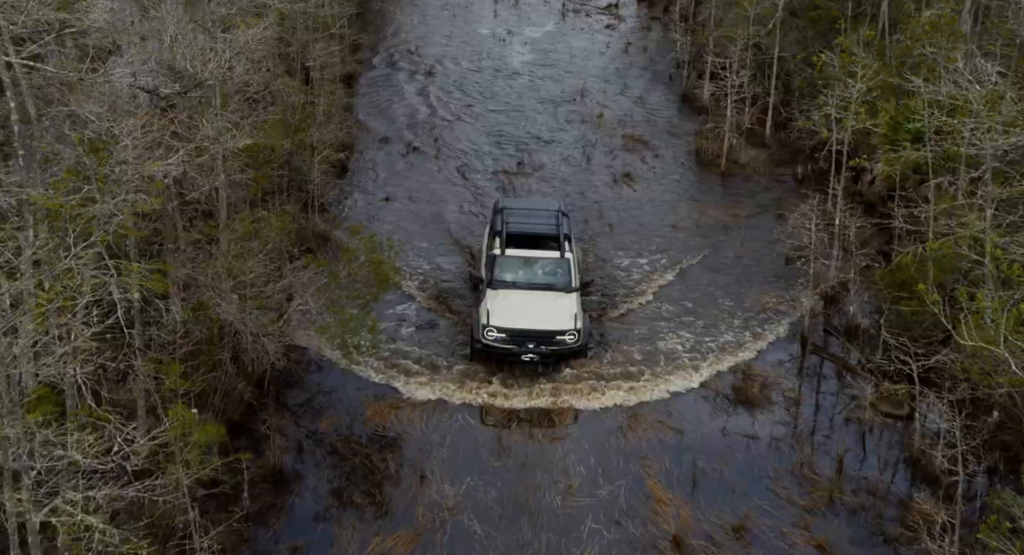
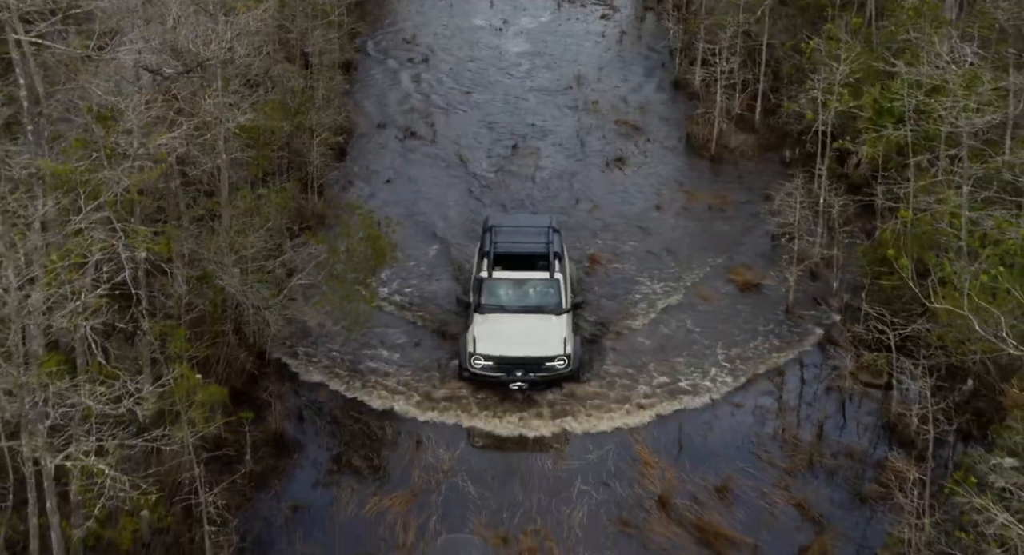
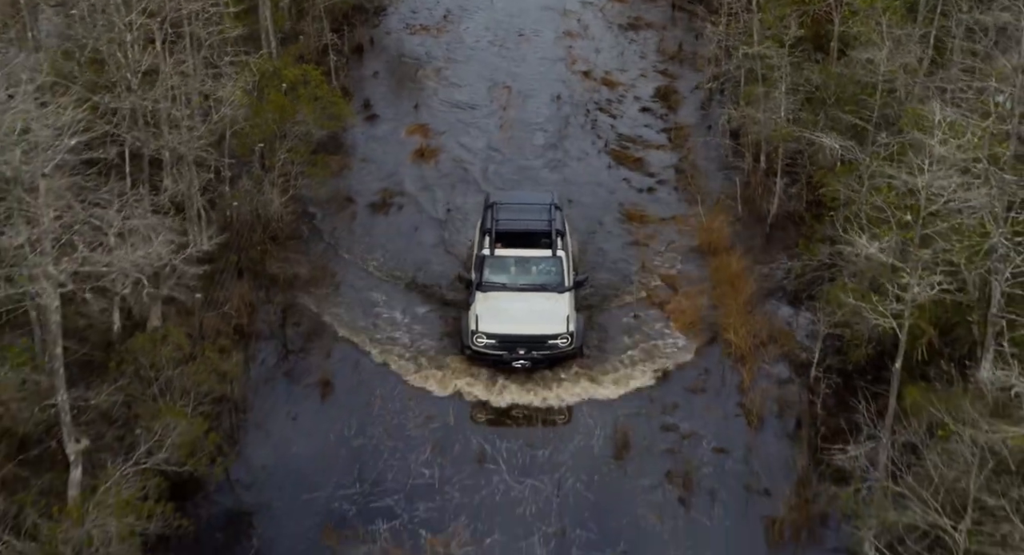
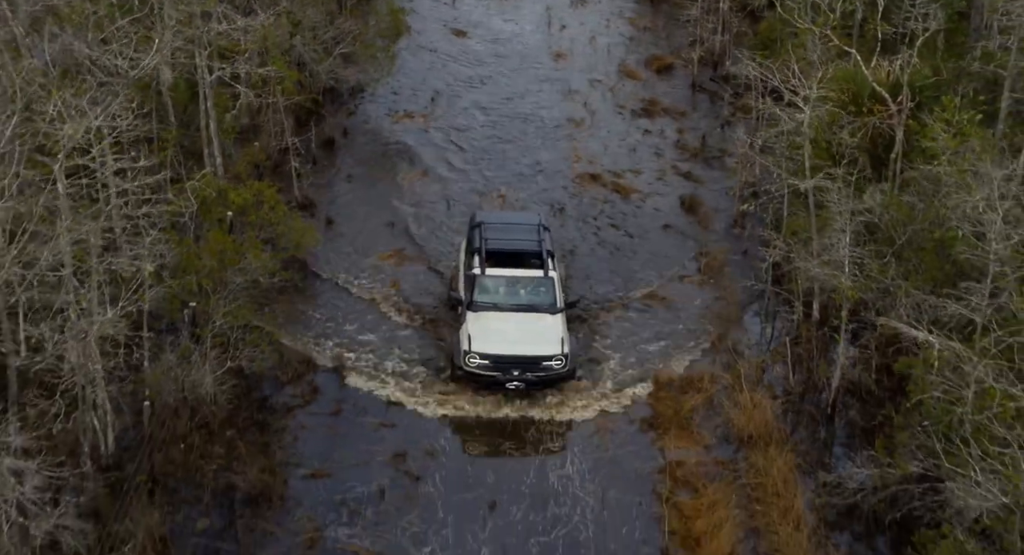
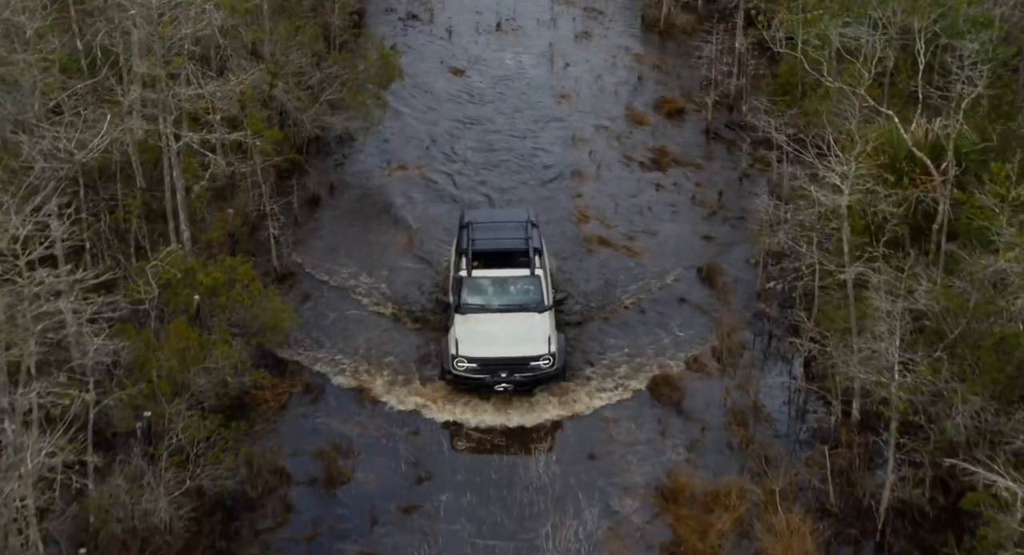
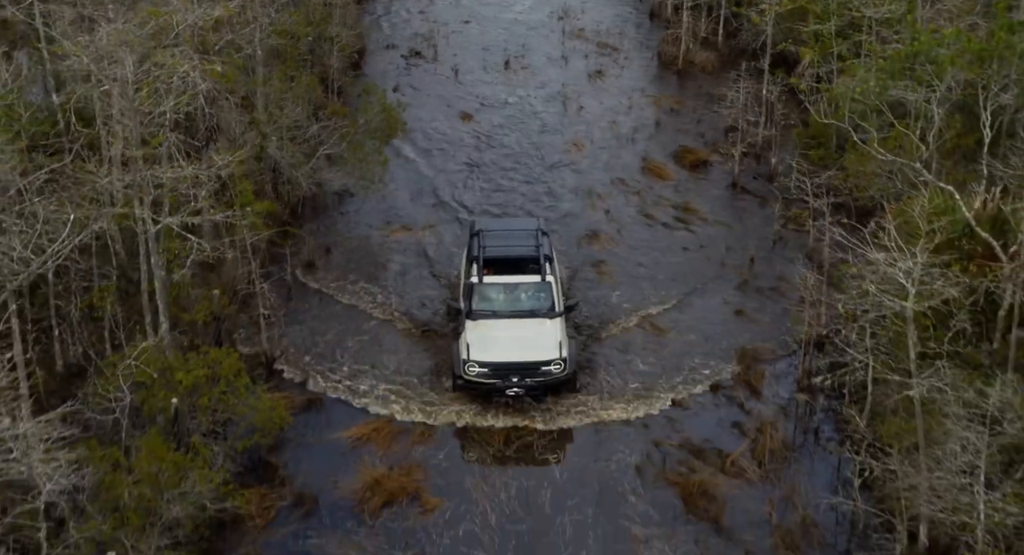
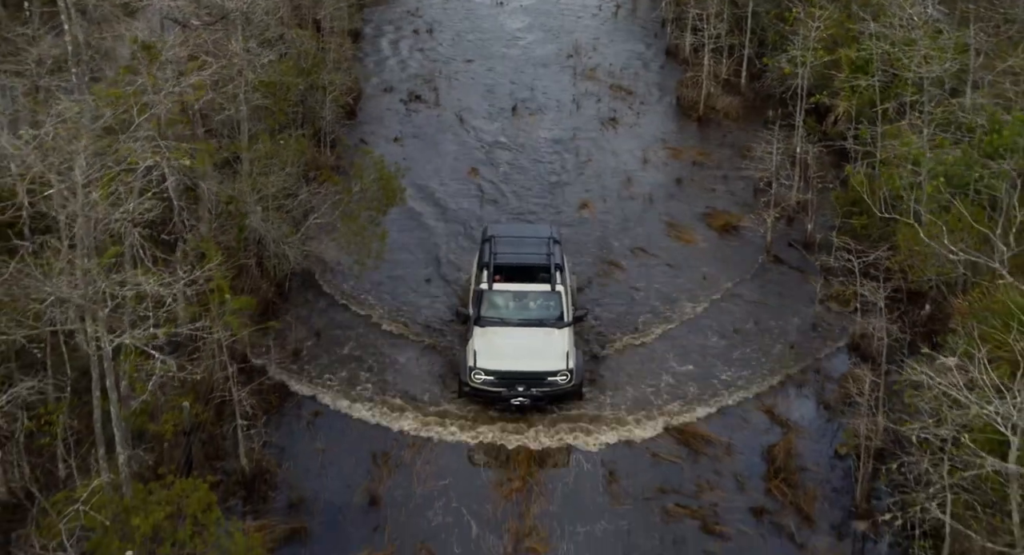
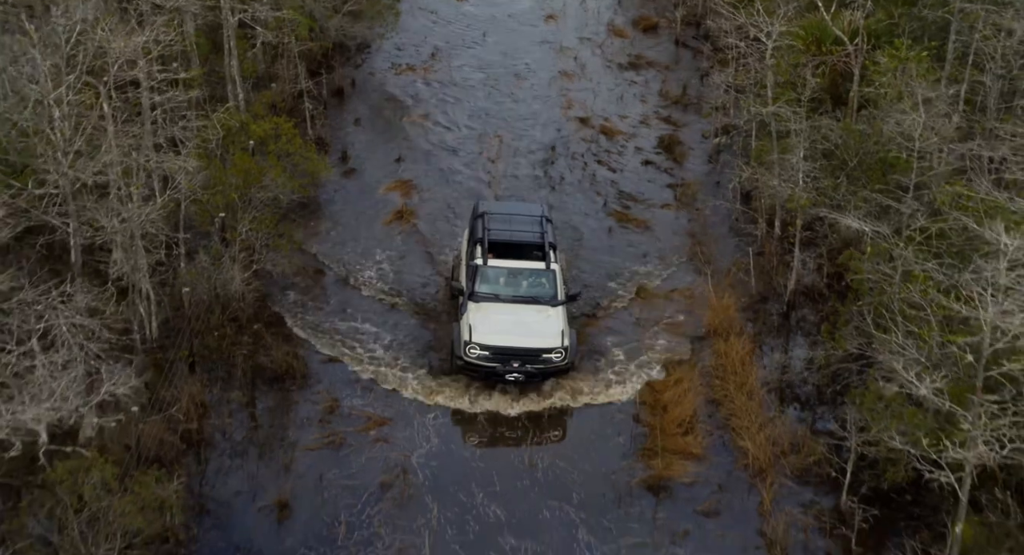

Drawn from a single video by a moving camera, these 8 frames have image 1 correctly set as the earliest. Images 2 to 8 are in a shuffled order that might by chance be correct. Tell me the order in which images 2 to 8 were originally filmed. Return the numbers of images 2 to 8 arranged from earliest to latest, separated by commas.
2, 7, 6, 5, 4, 8, 3
